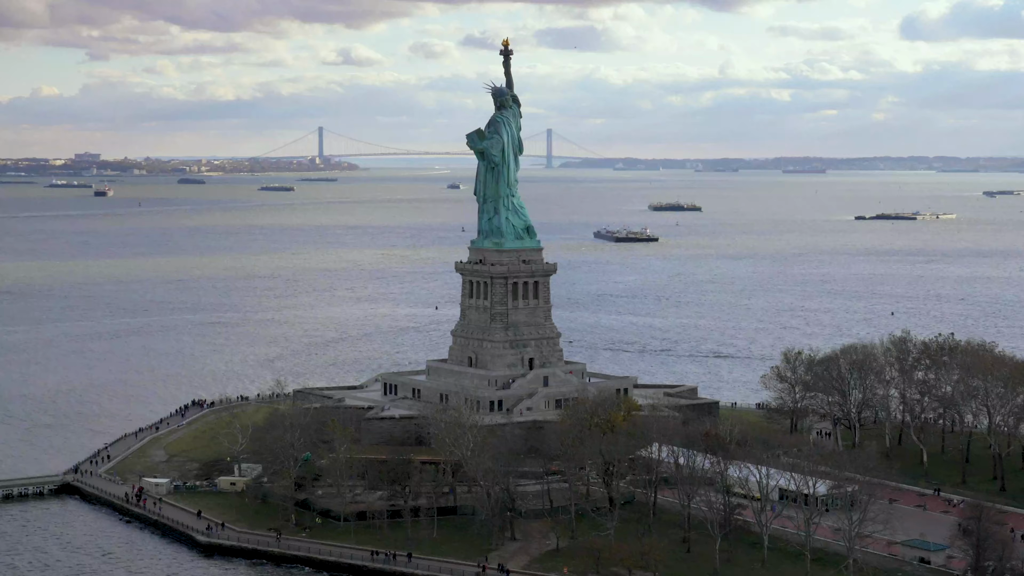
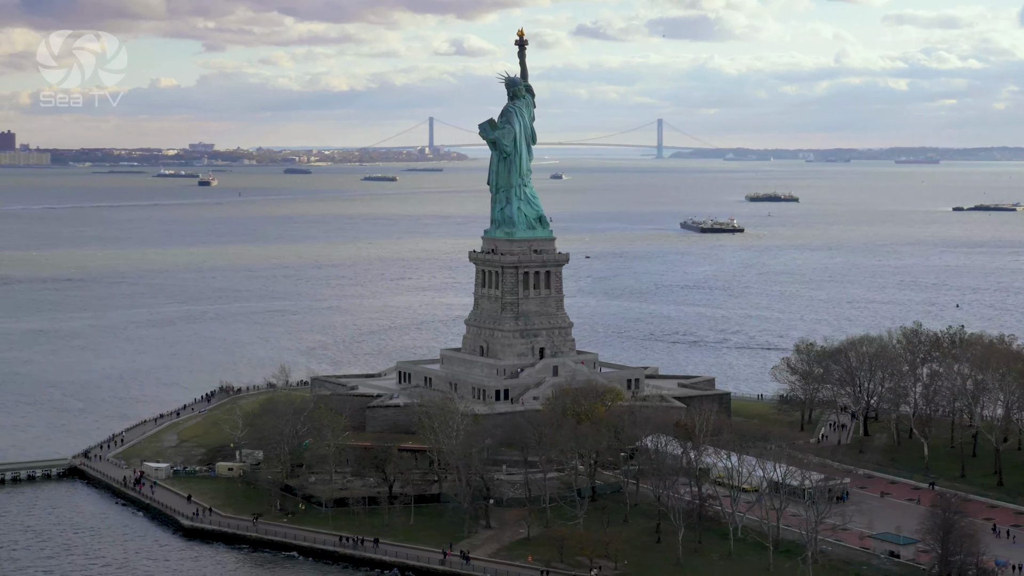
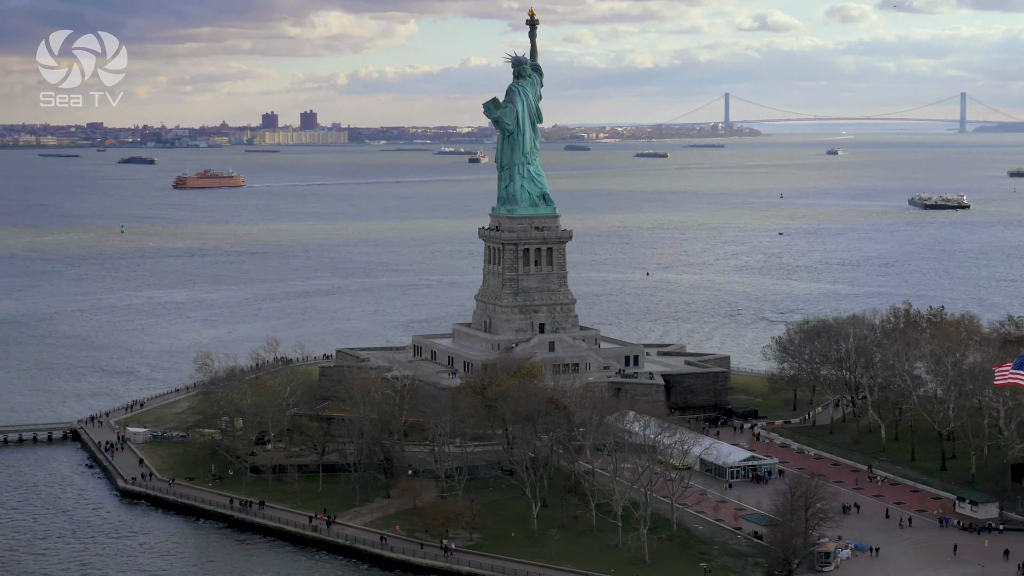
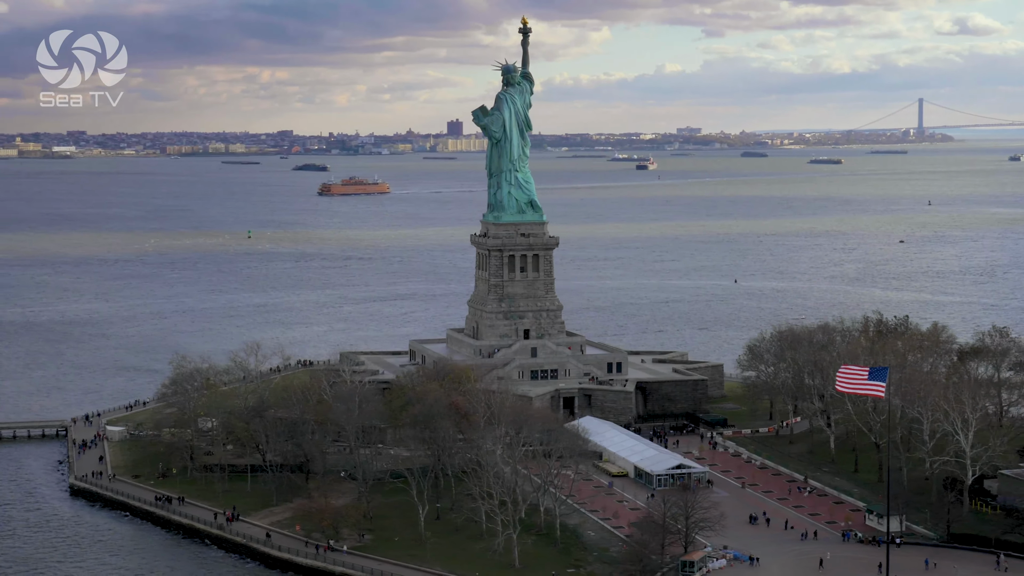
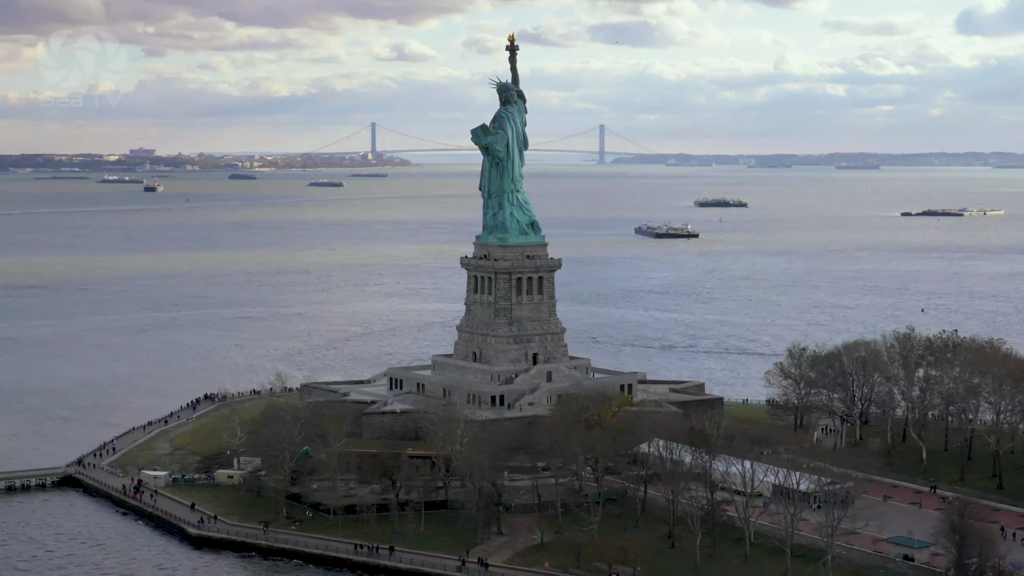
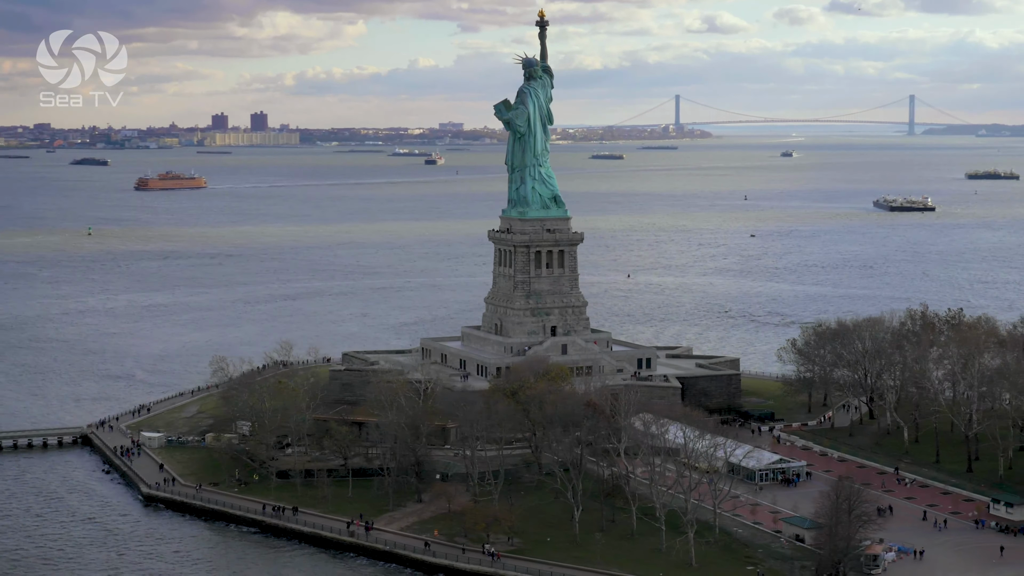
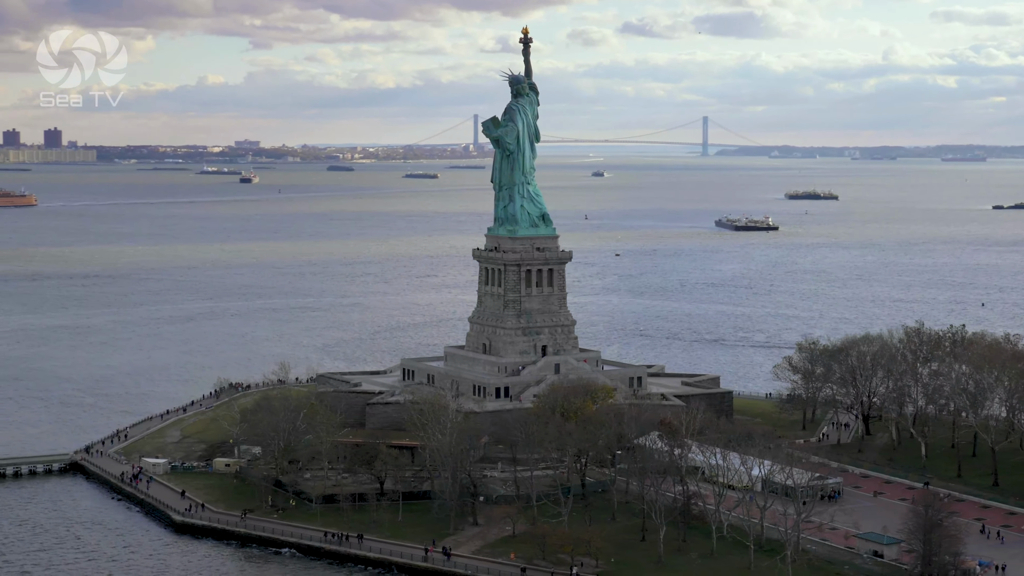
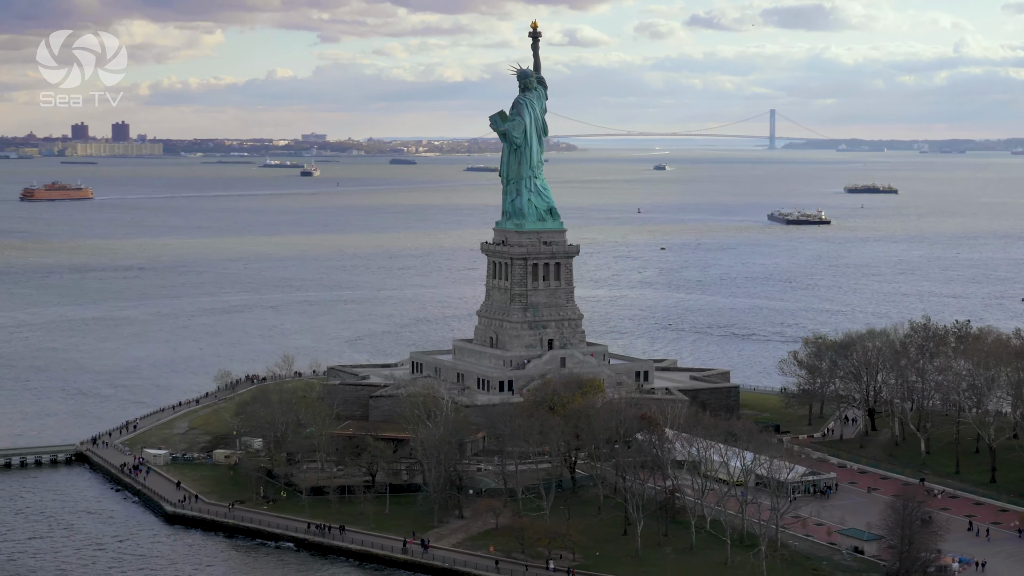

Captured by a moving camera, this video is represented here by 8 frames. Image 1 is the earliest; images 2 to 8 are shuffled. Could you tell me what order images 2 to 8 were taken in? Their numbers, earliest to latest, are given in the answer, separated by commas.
5, 2, 7, 8, 6, 3, 4
